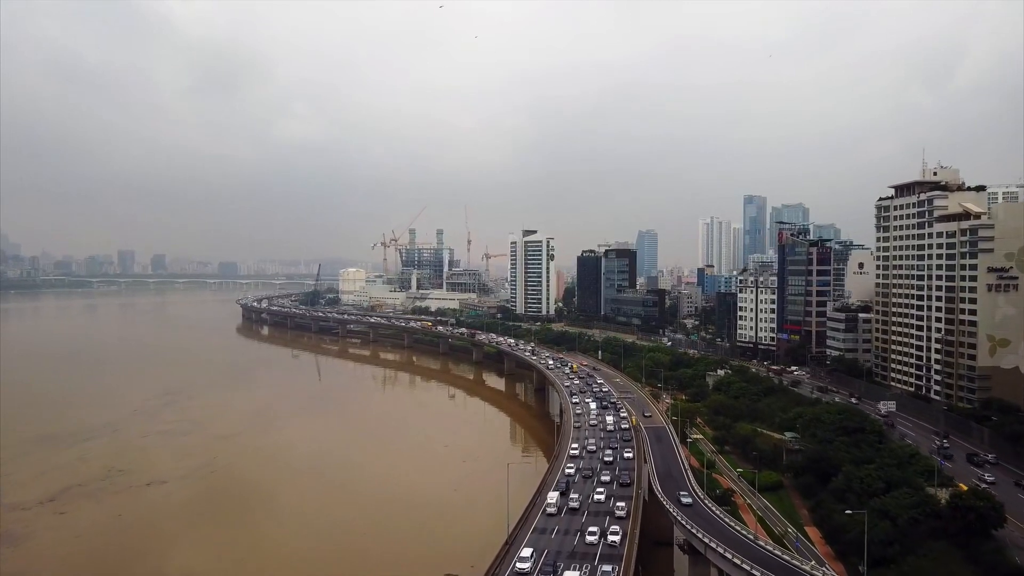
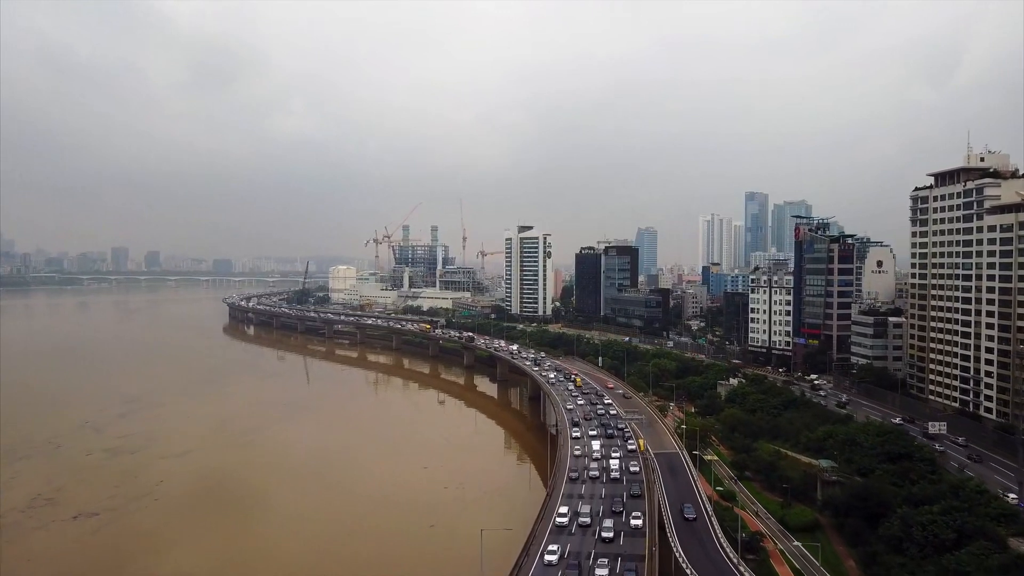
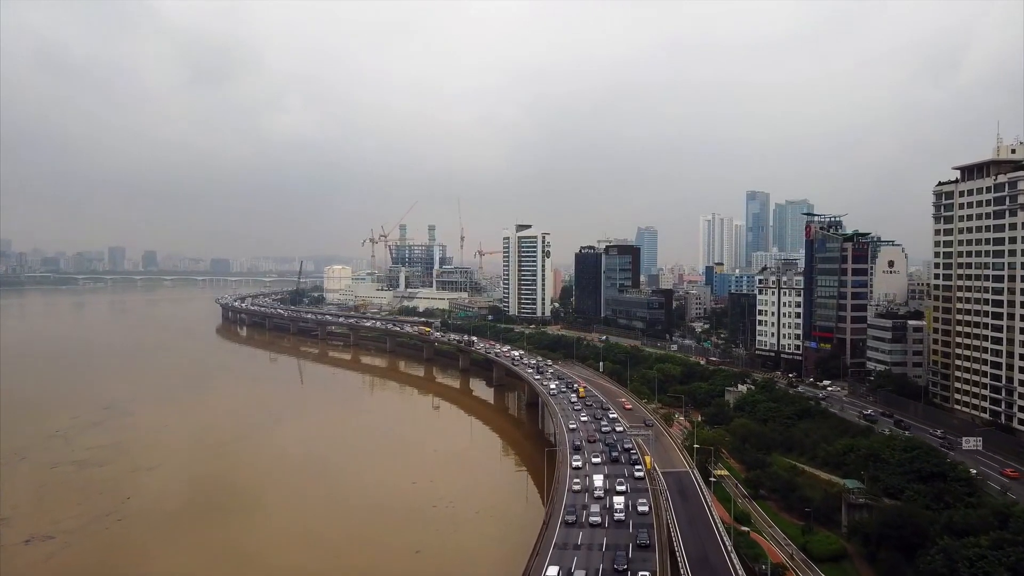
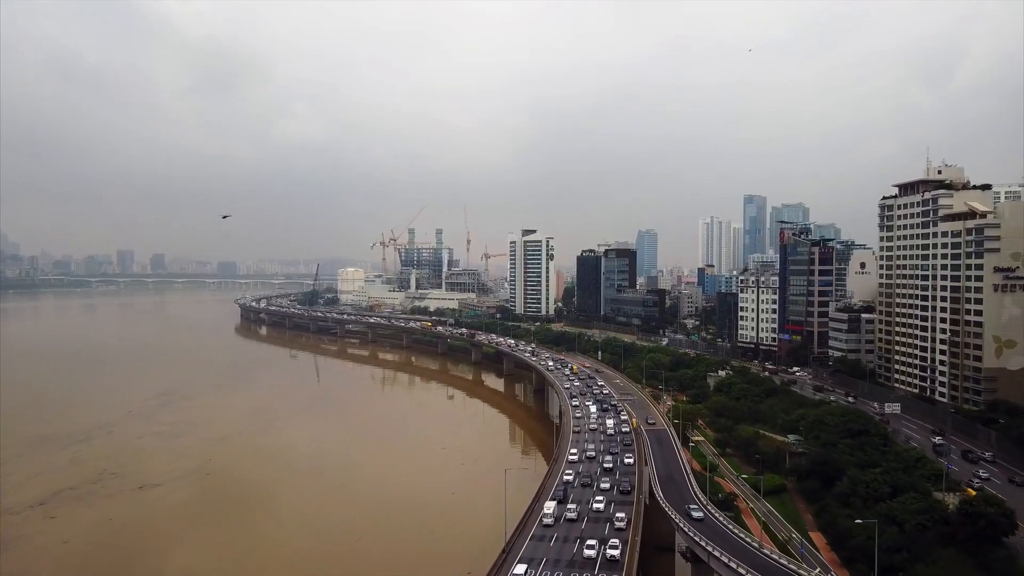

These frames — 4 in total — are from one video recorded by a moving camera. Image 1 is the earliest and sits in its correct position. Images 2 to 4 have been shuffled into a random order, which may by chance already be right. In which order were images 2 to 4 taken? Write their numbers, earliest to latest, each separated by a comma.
4, 2, 3
